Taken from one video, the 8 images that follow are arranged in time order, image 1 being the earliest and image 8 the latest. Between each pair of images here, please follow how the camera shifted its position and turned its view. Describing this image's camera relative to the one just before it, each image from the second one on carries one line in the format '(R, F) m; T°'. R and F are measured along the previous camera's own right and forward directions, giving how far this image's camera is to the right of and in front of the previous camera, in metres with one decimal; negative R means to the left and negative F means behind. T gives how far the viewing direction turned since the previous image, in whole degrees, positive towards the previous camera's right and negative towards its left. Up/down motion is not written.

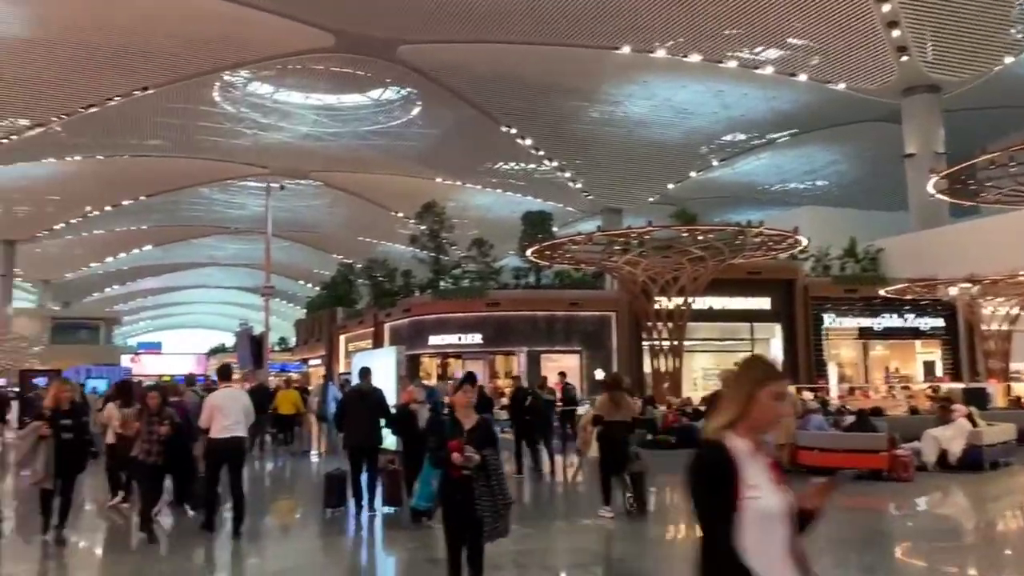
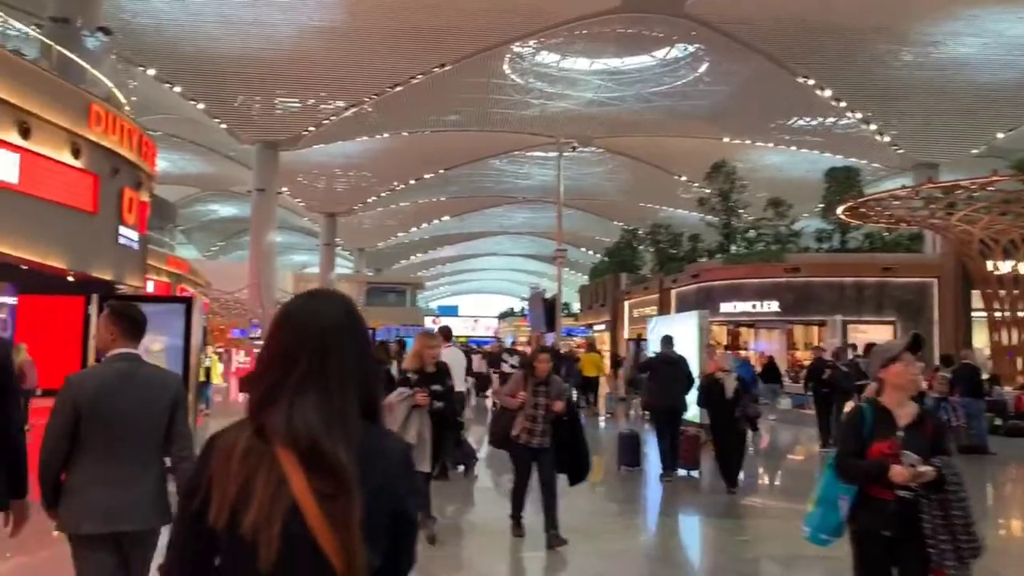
(-0.4, +0.8) m; -18°
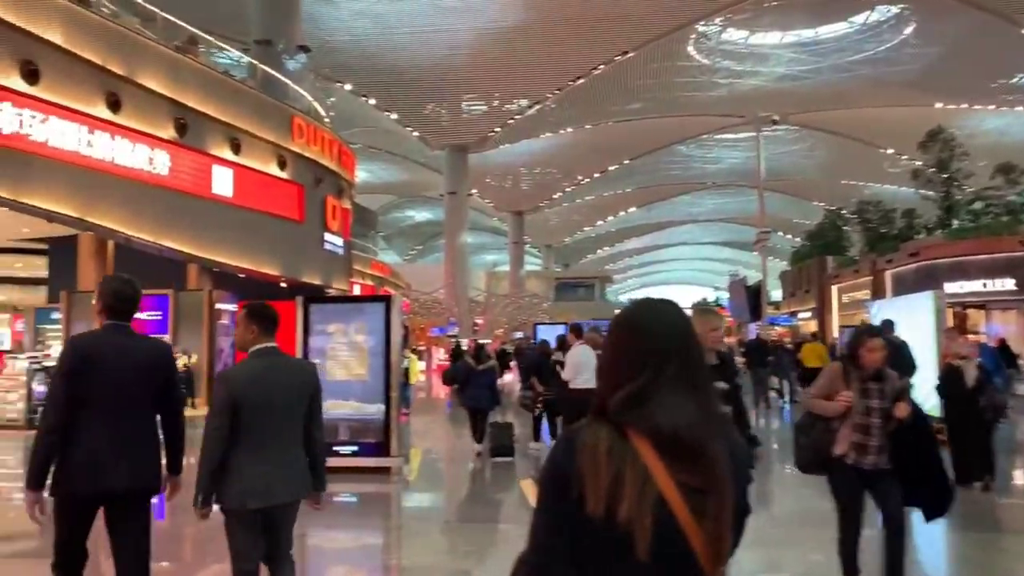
(-0.1, +0.4) m; -12°
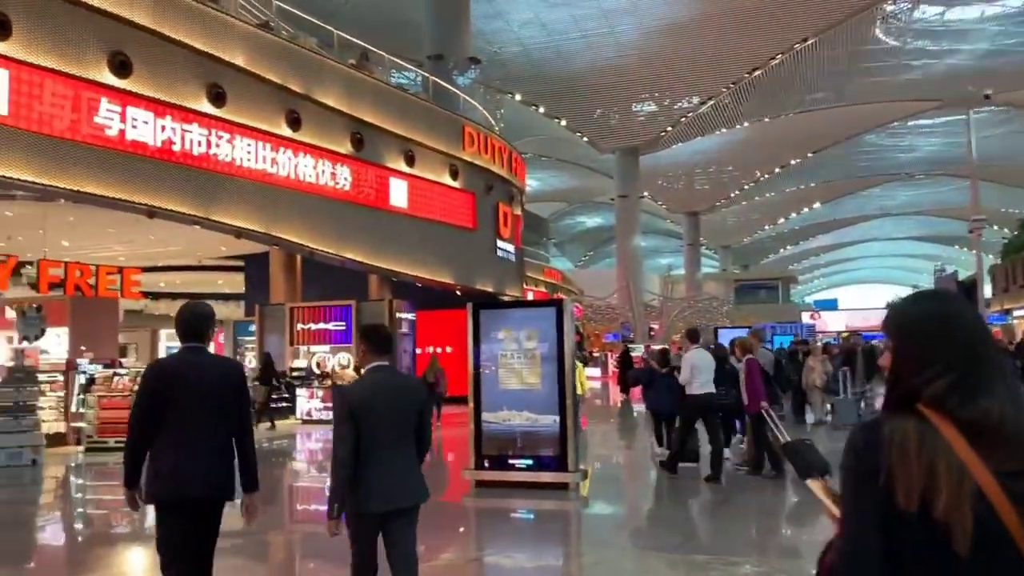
(-0.1, +0.4) m; -11°
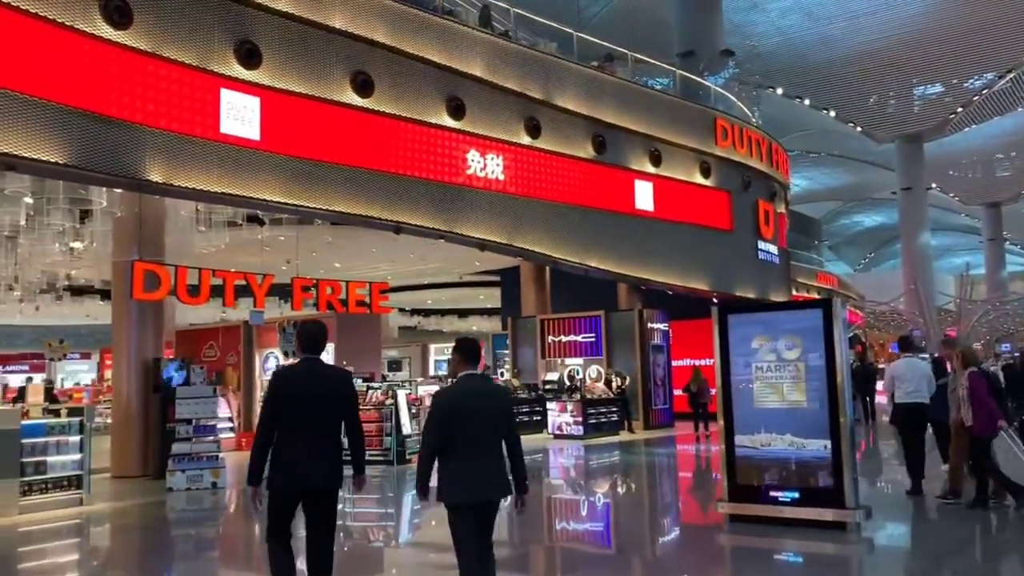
(+0.1, +0.8) m; -17°
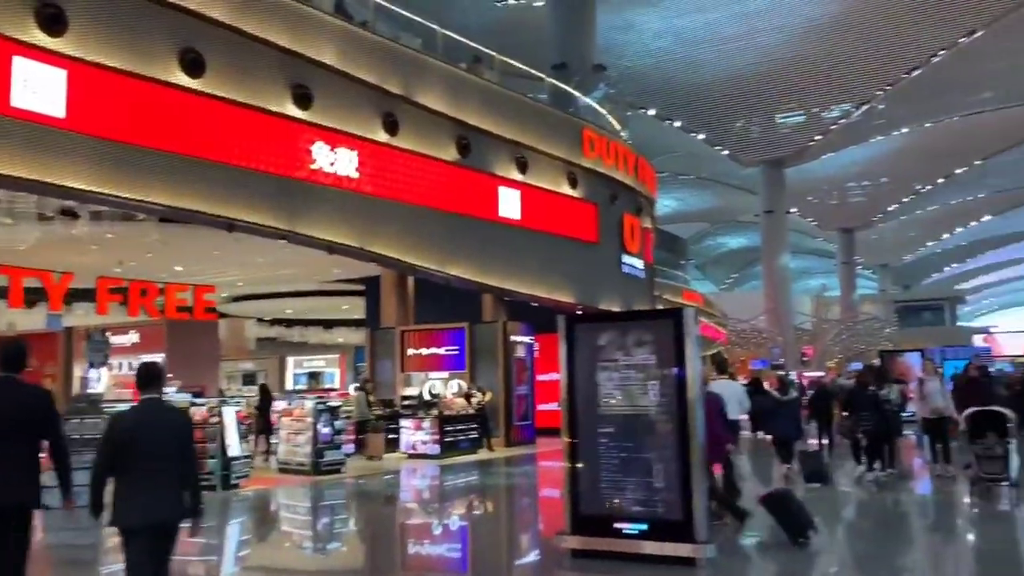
(+0.3, +0.7) m; +8°
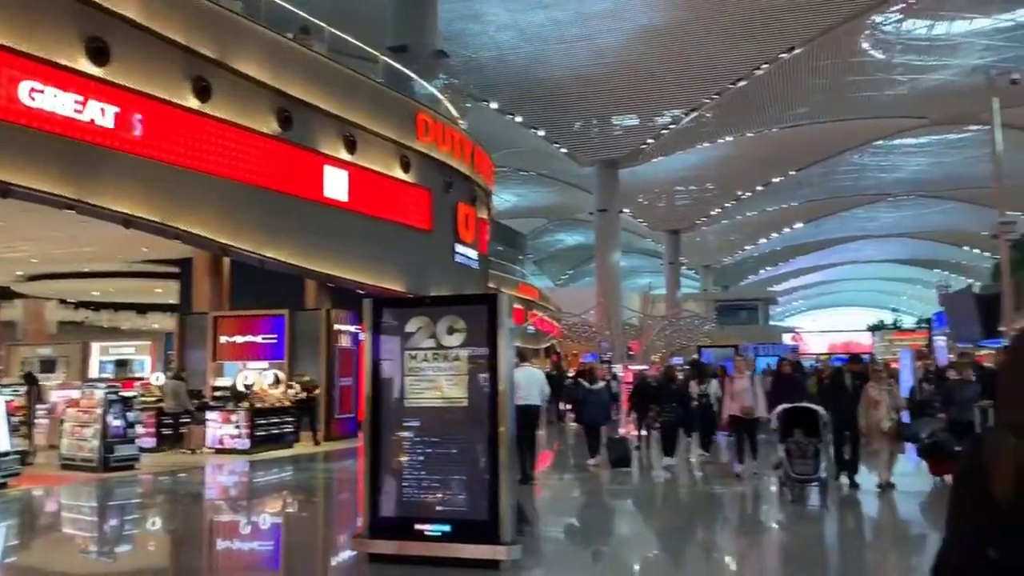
(+0.2, +0.4) m; +11°
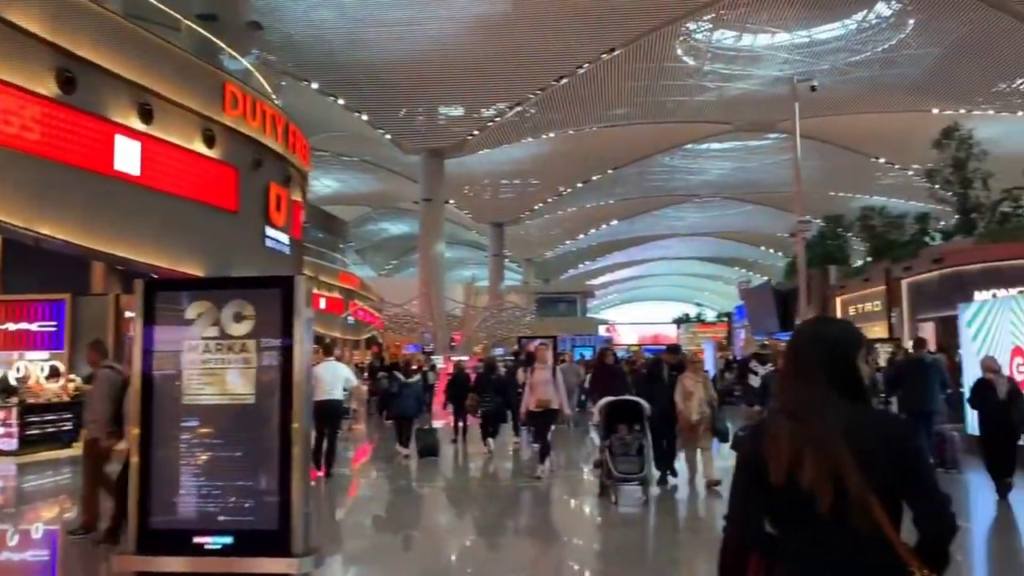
(+0.1, +0.4) m; +12°
